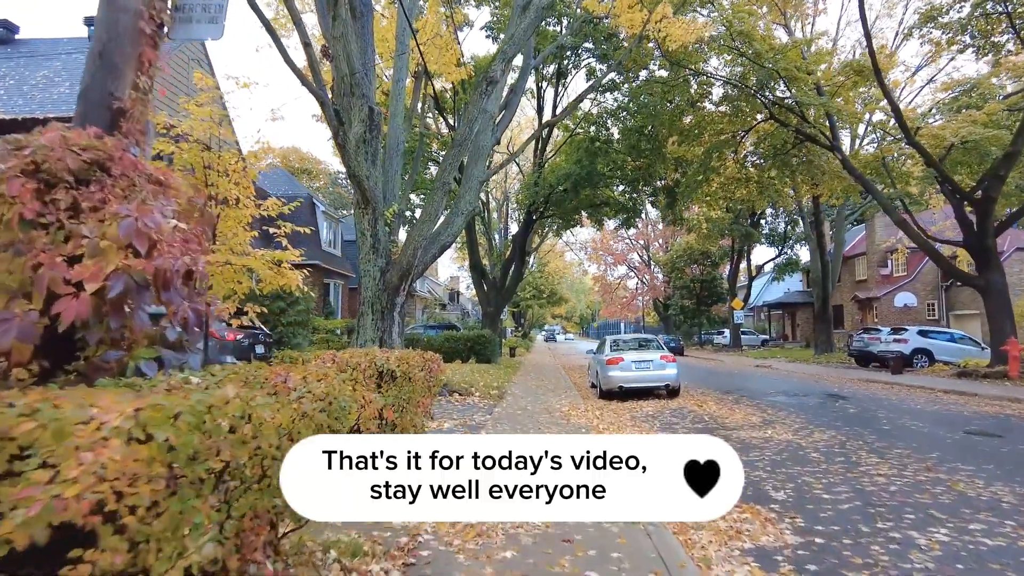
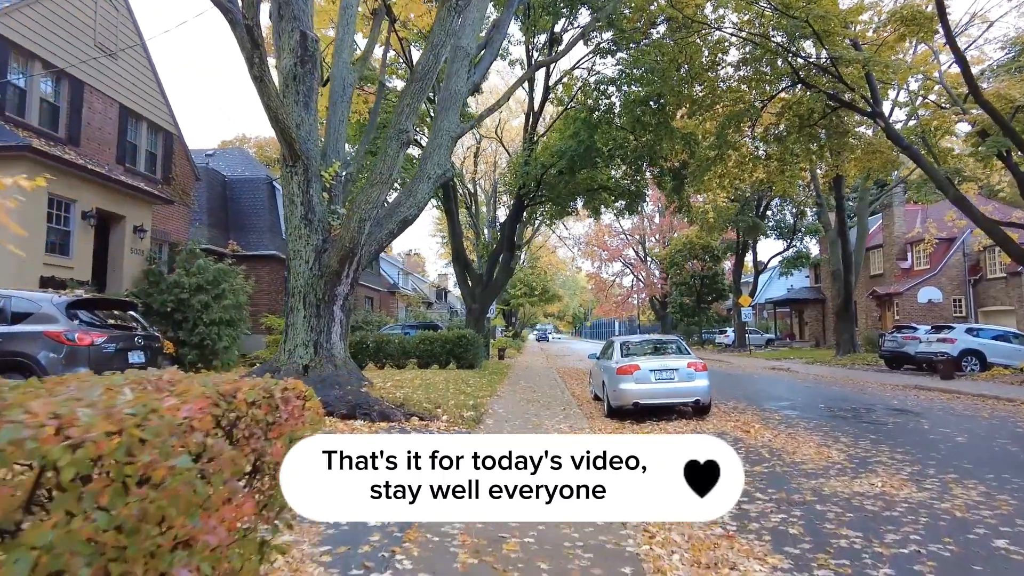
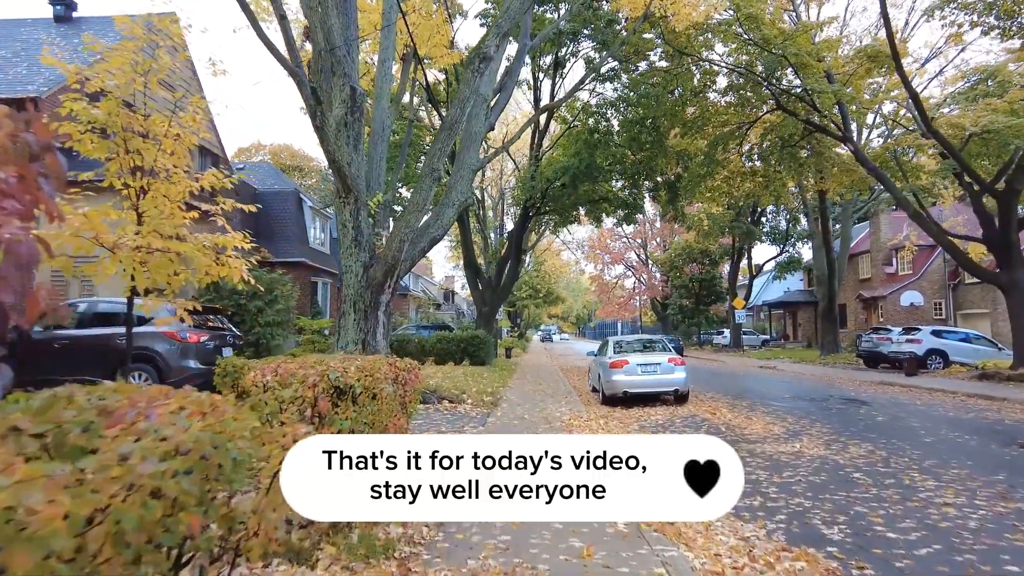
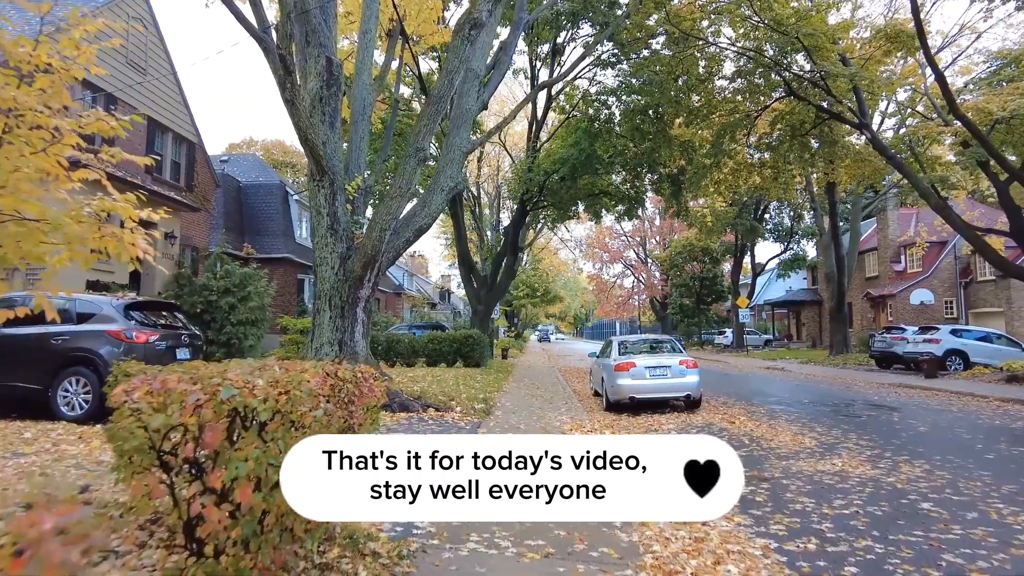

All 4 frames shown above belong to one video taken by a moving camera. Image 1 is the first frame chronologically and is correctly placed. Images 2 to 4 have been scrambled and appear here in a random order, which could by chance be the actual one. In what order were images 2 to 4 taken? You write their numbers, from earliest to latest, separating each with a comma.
3, 4, 2
